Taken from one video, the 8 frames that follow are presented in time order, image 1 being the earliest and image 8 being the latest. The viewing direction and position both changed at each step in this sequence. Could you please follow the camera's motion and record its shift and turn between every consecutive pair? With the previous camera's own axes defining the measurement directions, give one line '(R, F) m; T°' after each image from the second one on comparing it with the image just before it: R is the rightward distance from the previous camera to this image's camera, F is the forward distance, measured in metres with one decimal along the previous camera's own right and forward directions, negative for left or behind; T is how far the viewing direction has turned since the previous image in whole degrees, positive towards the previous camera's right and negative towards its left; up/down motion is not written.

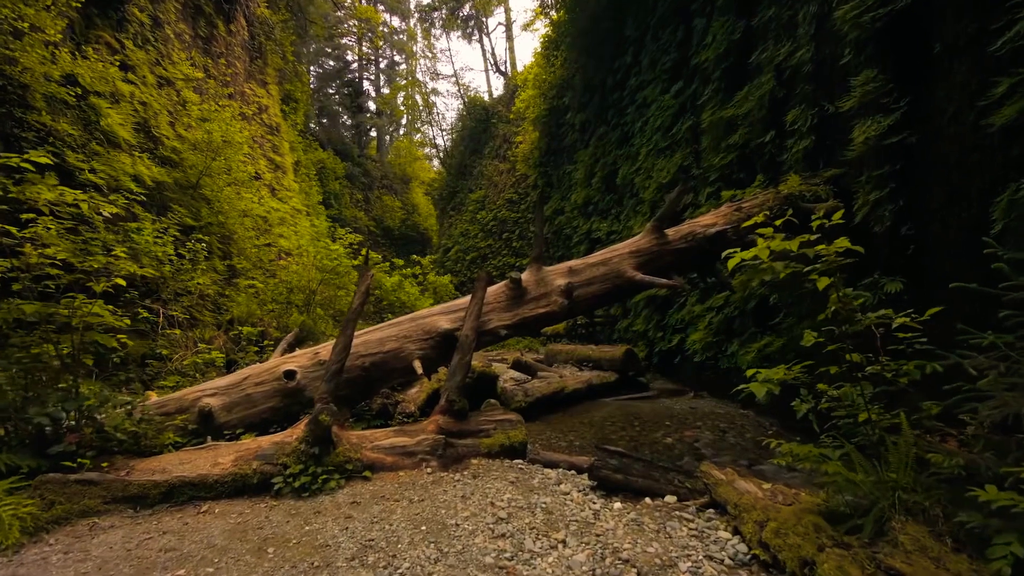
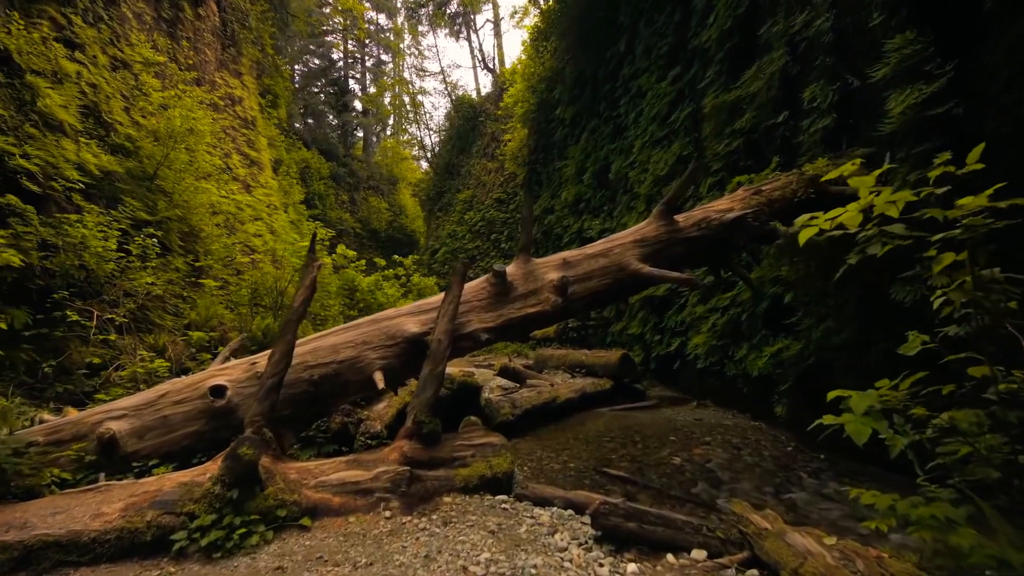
(0.0, +0.6) m; +1°
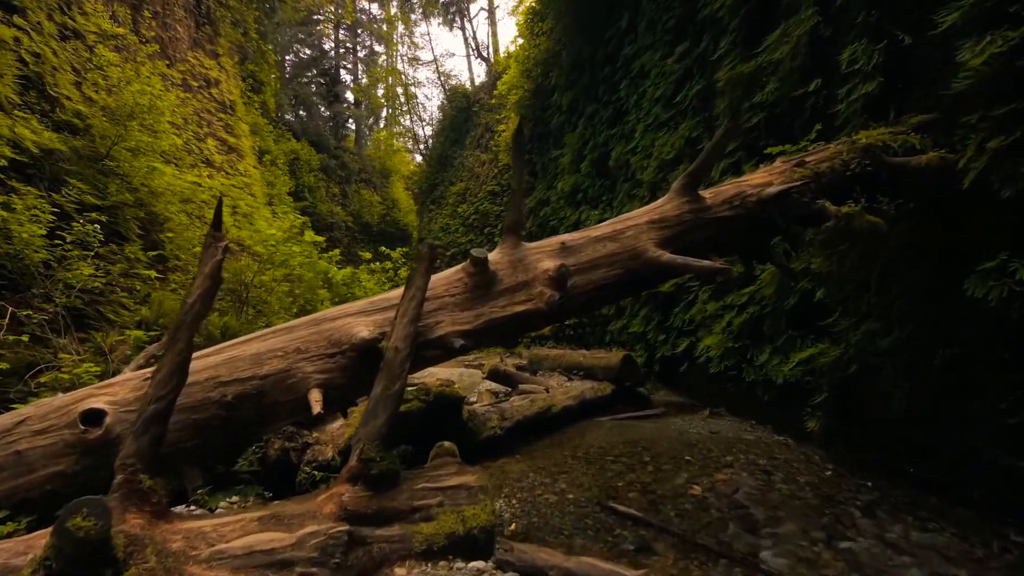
(+0.1, +0.7) m; +1°
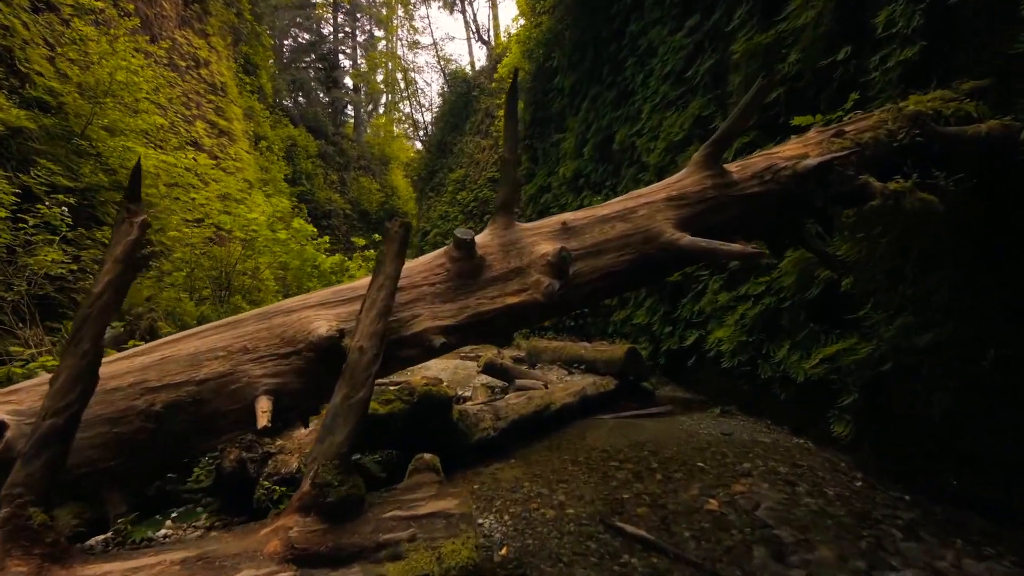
(0.0, +0.4) m; 0°
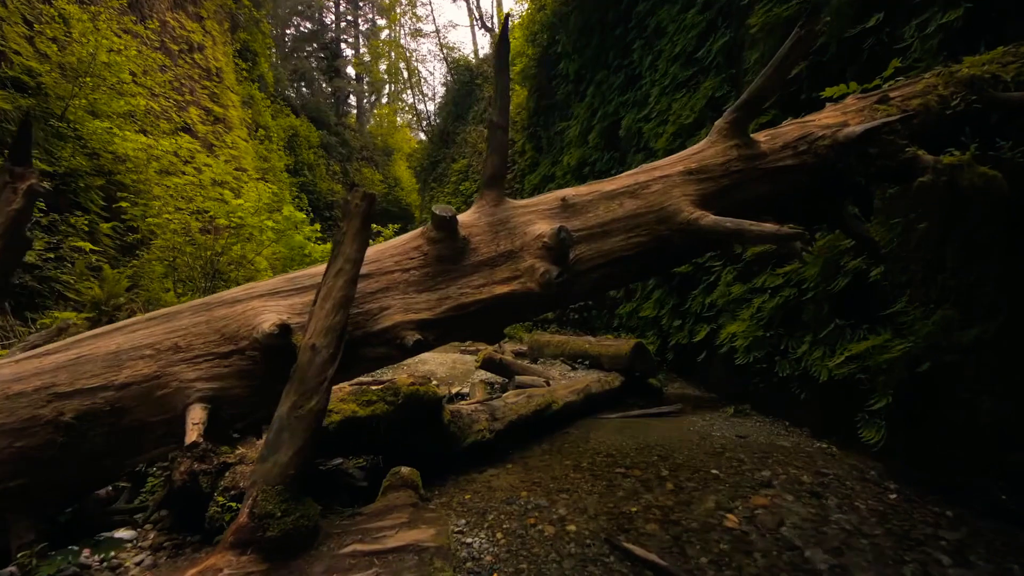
(0.0, +0.3) m; -1°
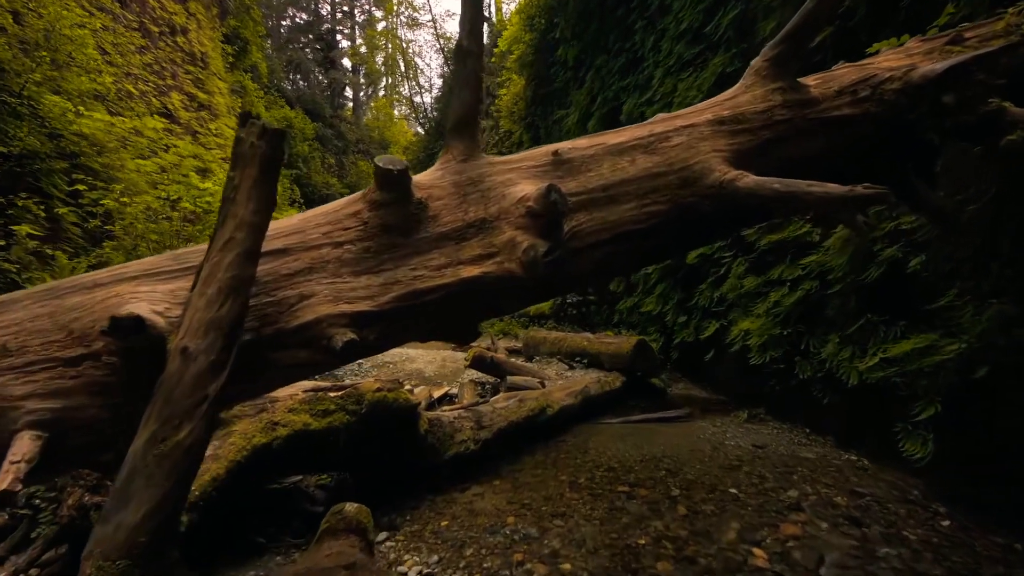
(+0.1, +0.4) m; 0°
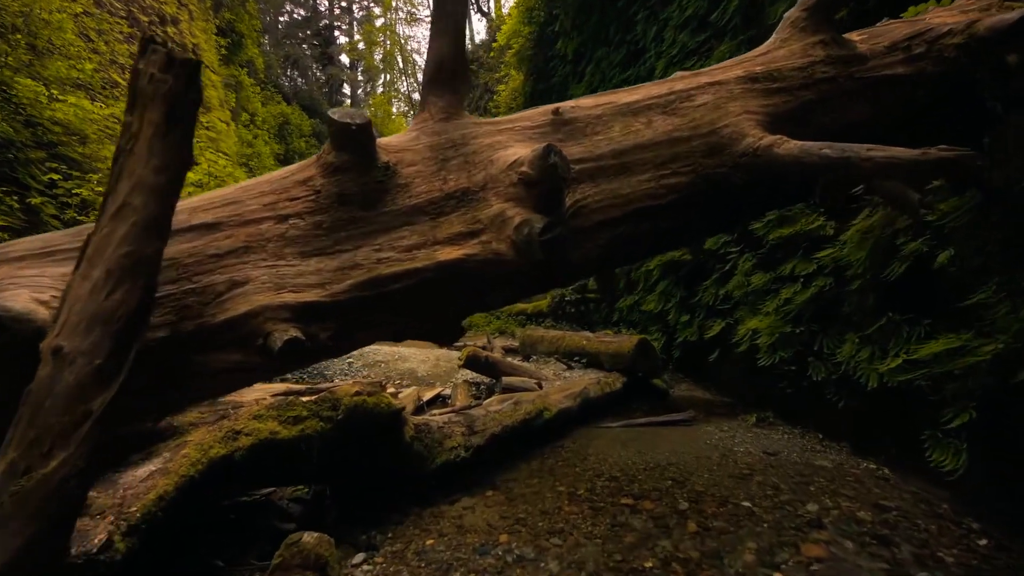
(0.0, +0.2) m; 0°
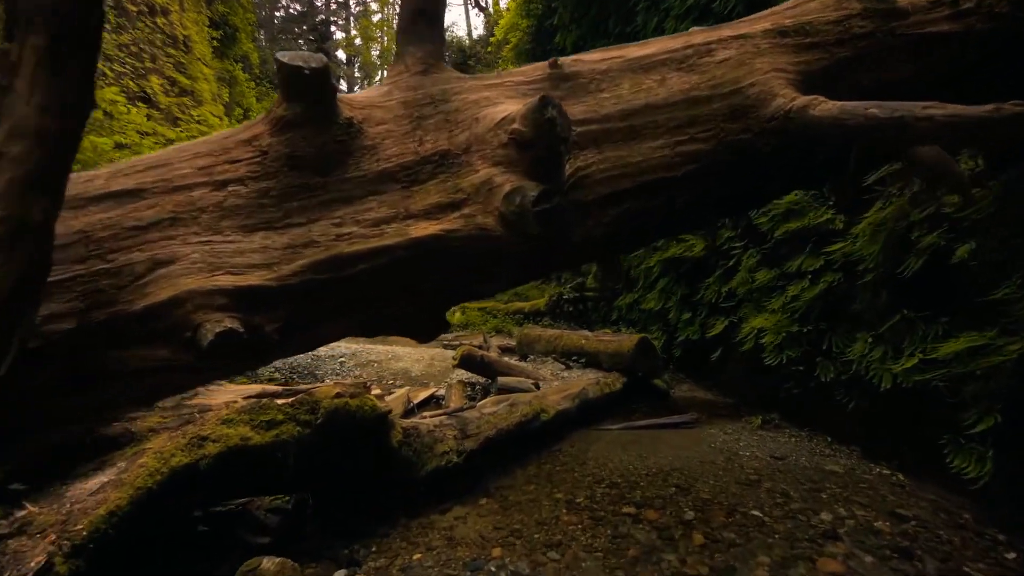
(0.0, +0.2) m; 0°
